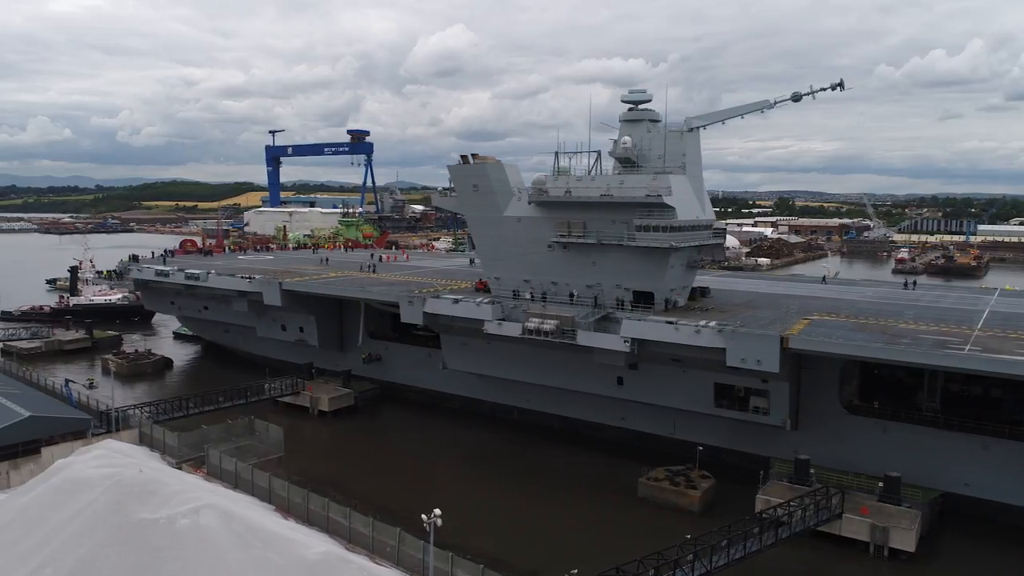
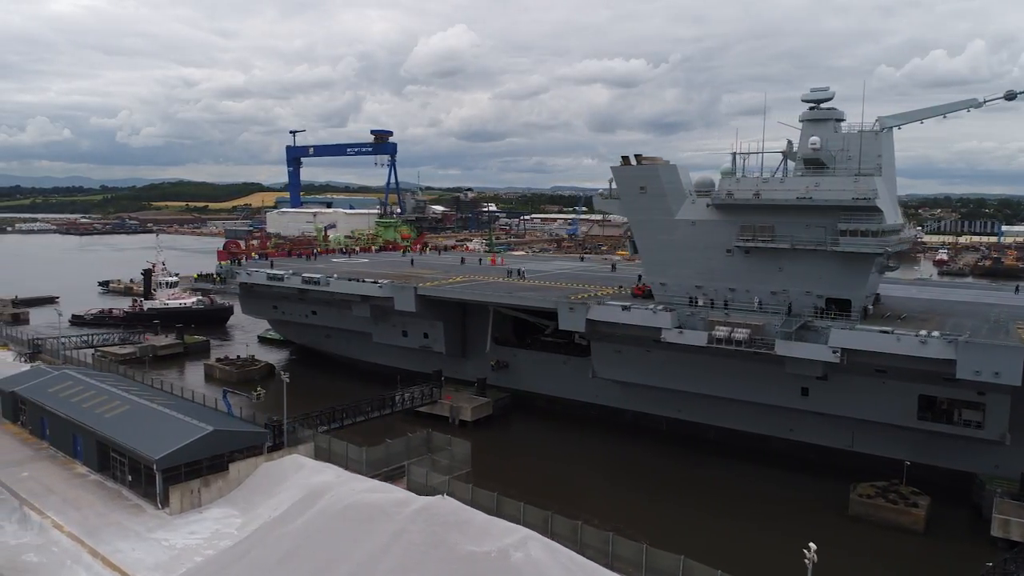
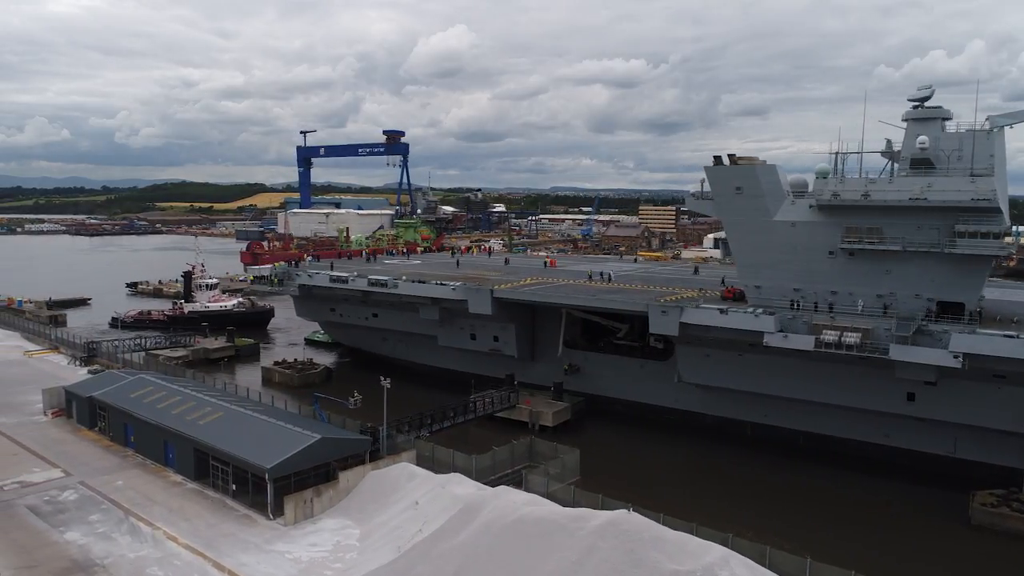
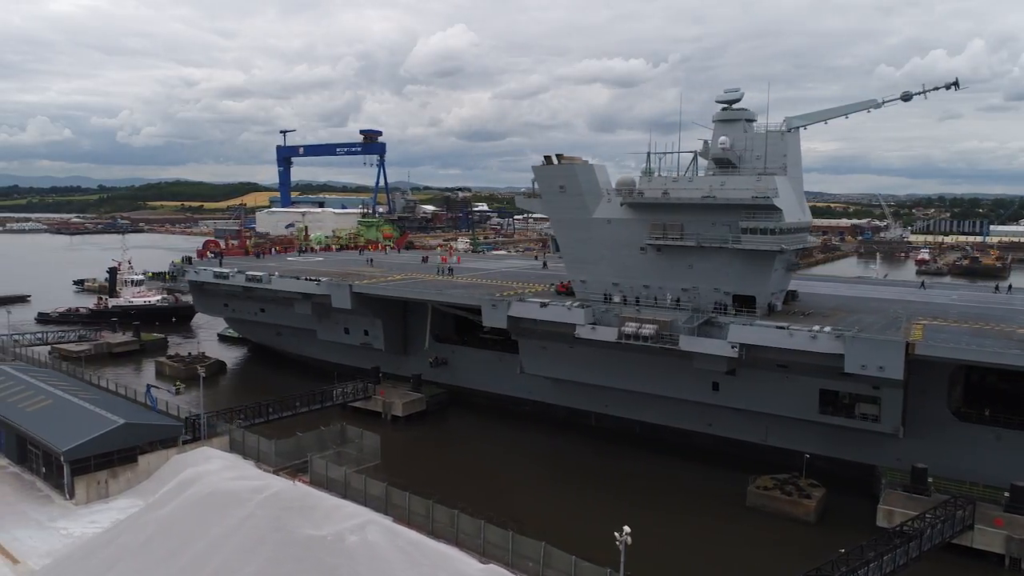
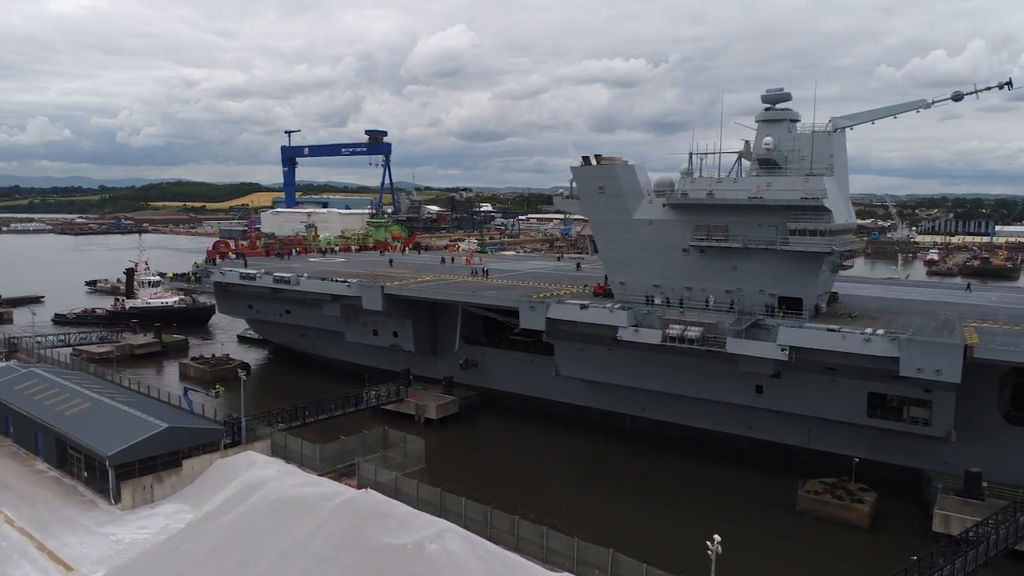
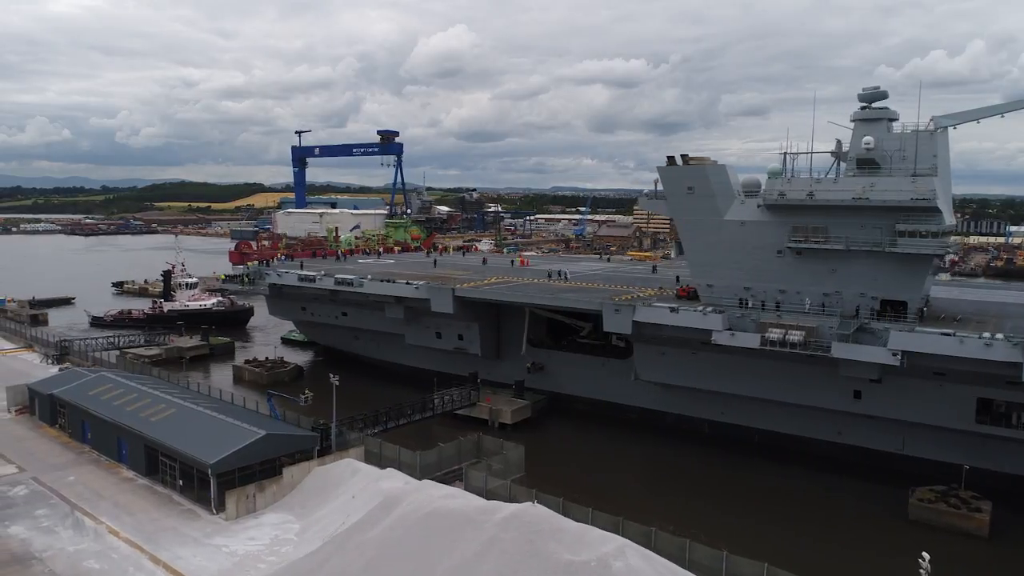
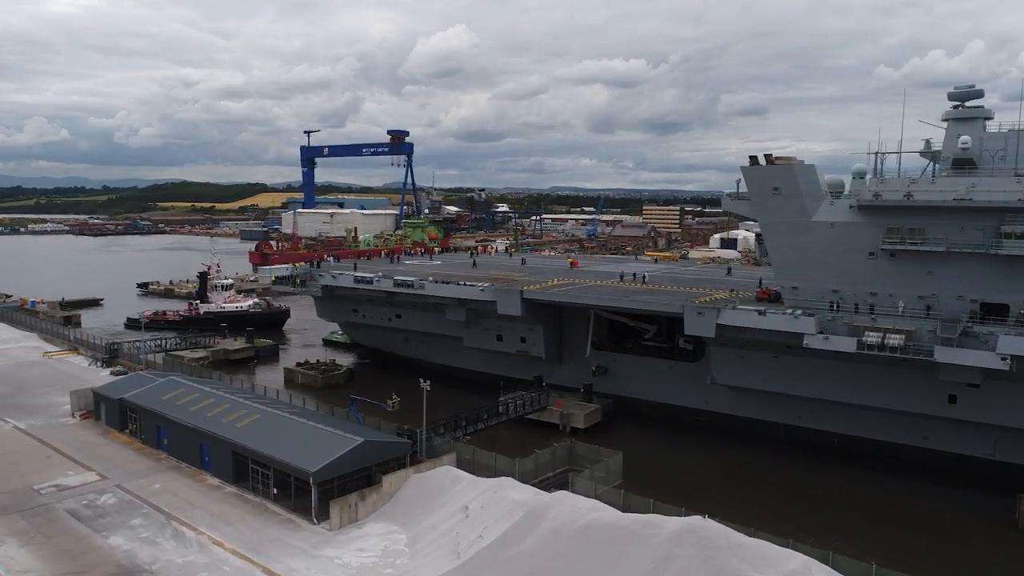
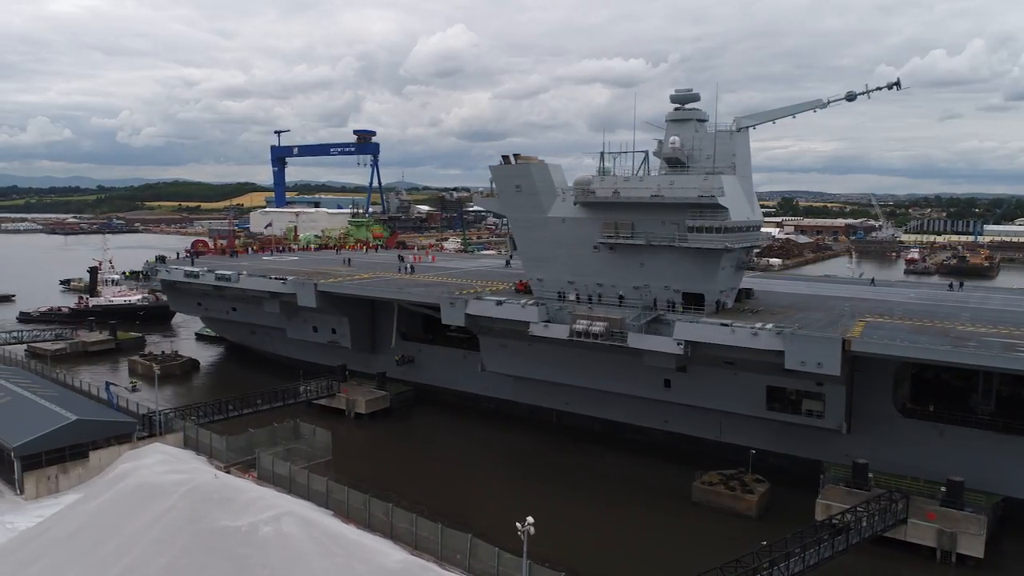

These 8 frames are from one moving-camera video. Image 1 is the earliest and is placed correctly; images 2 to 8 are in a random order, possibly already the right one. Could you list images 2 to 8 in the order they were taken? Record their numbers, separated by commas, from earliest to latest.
8, 4, 5, 2, 6, 3, 7
